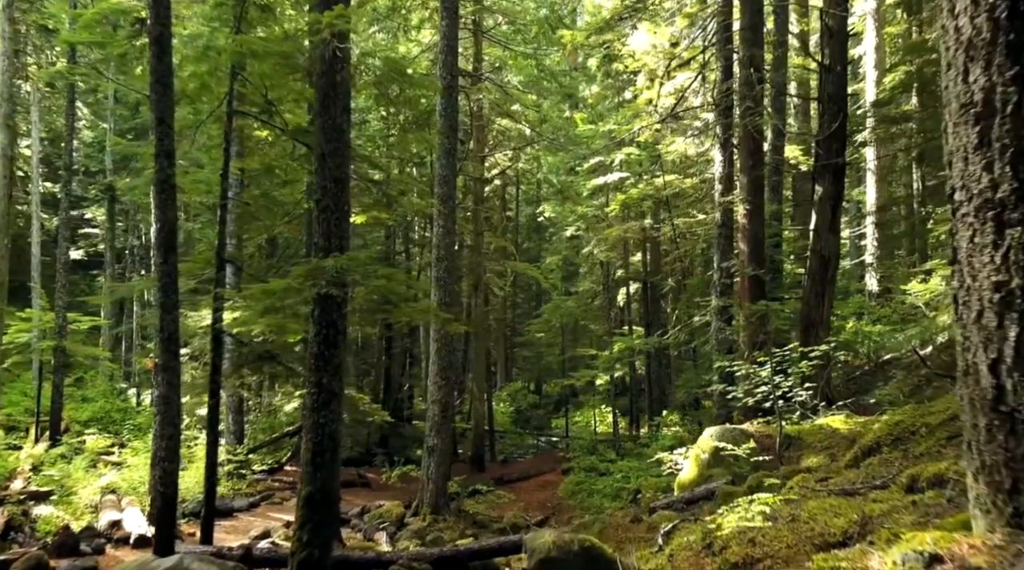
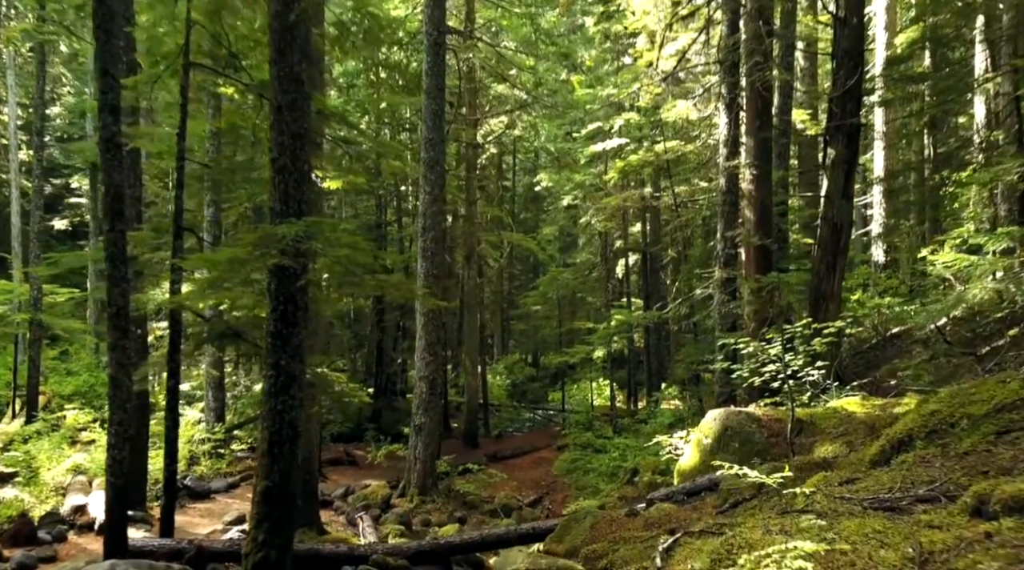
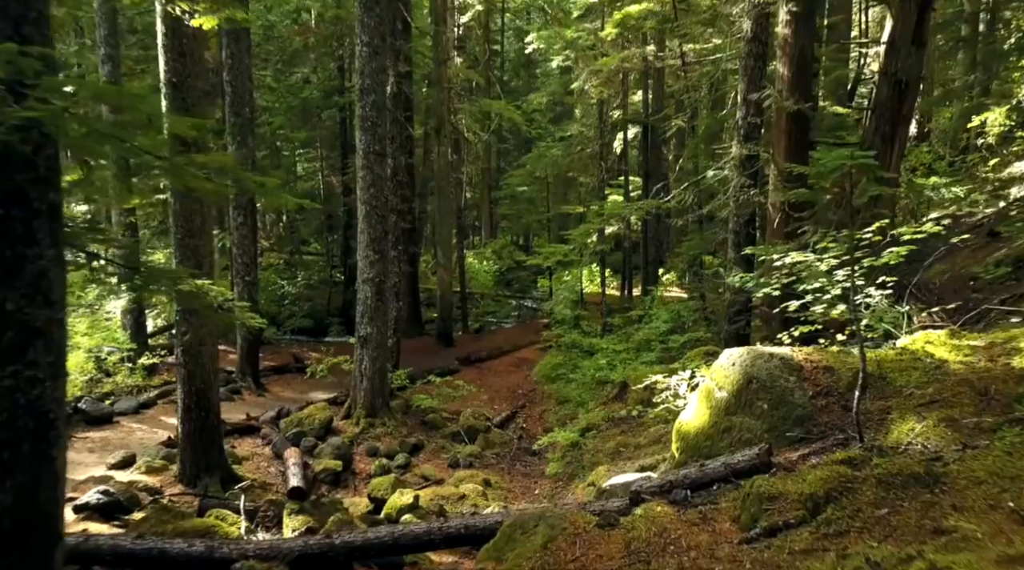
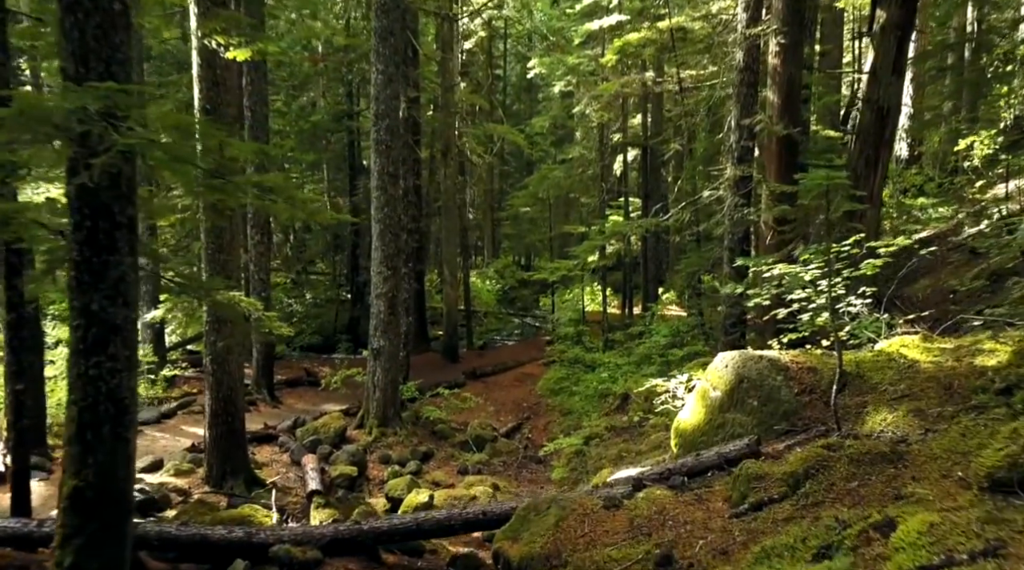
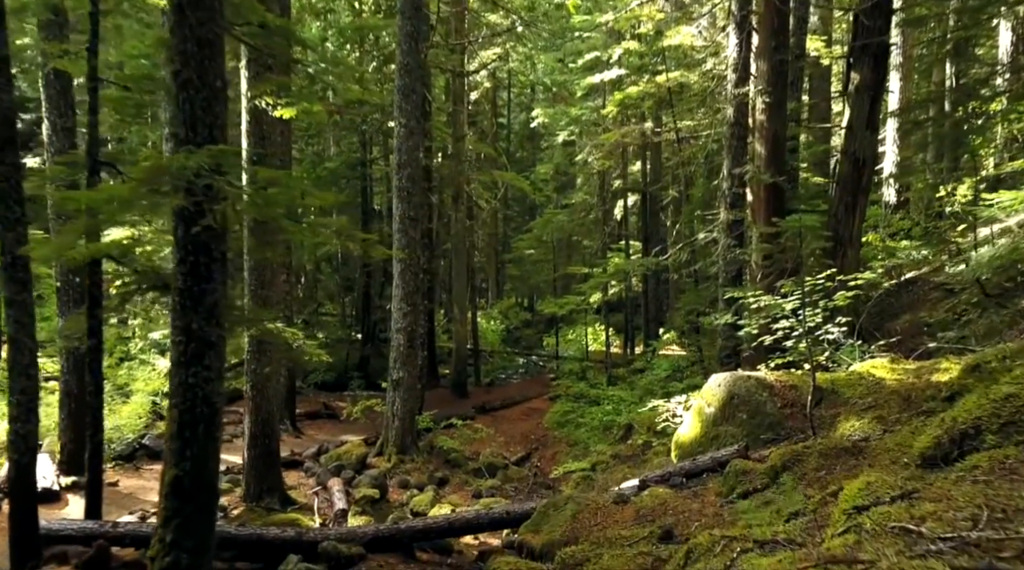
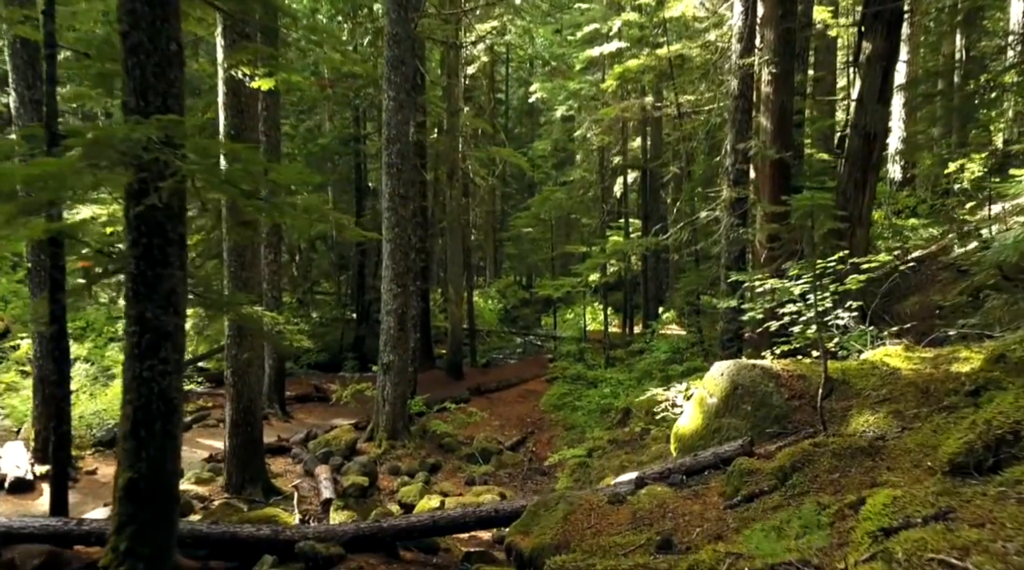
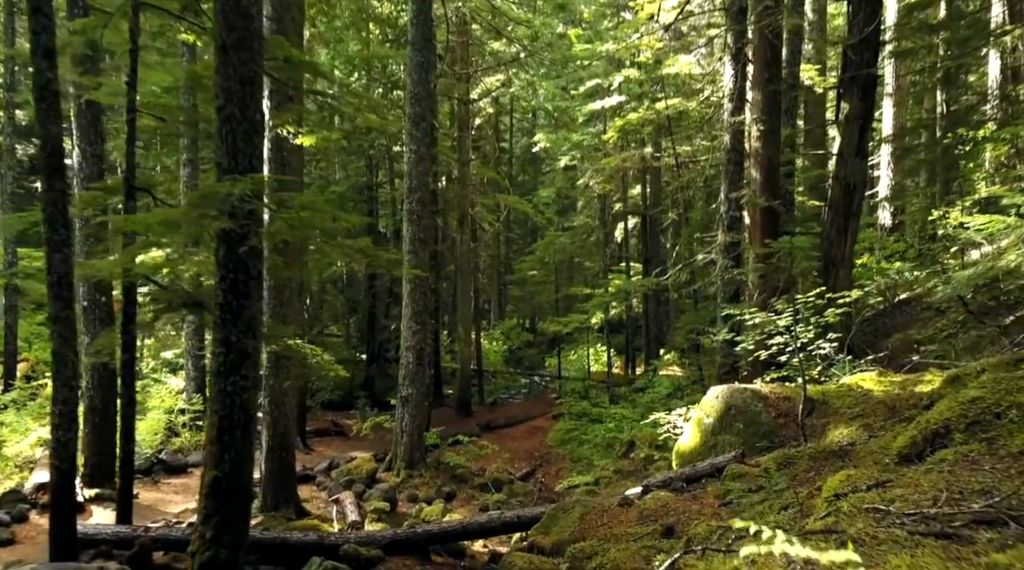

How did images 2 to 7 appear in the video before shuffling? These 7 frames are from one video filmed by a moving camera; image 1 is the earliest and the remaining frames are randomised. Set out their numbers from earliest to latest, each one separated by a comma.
2, 7, 5, 6, 4, 3
